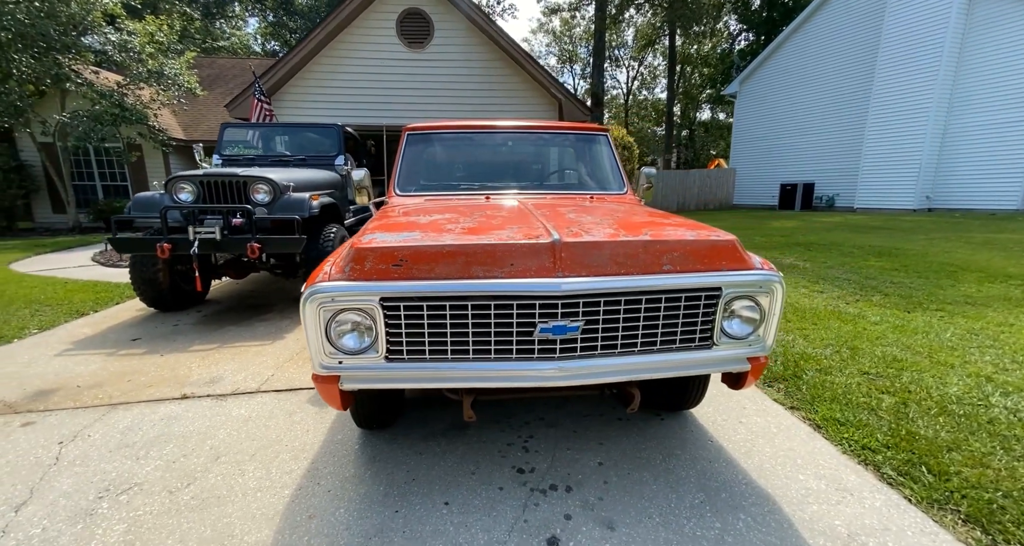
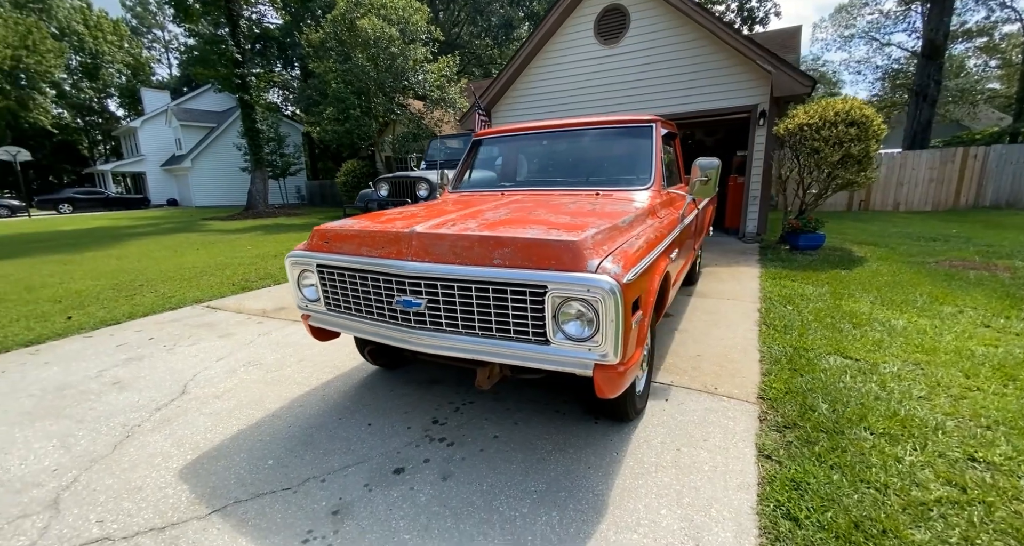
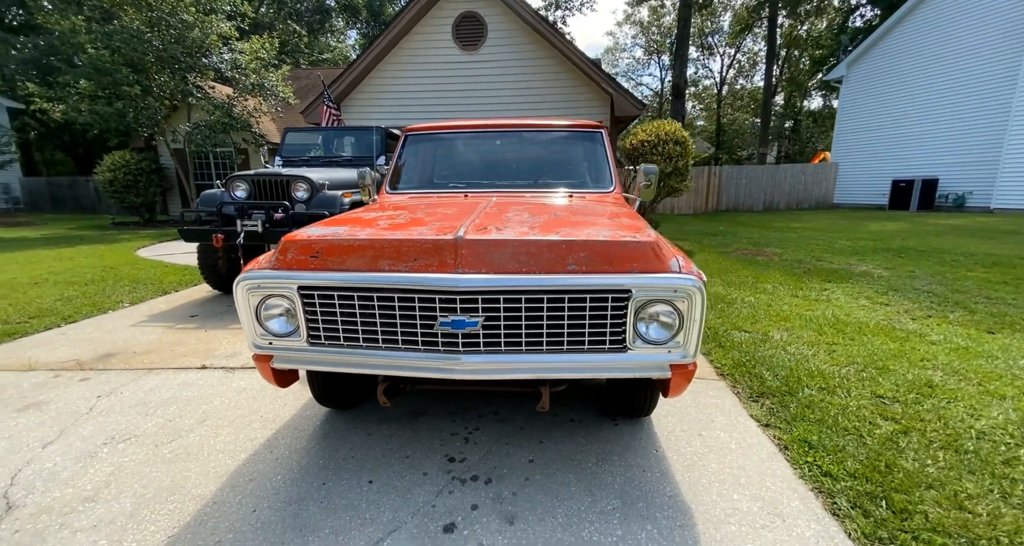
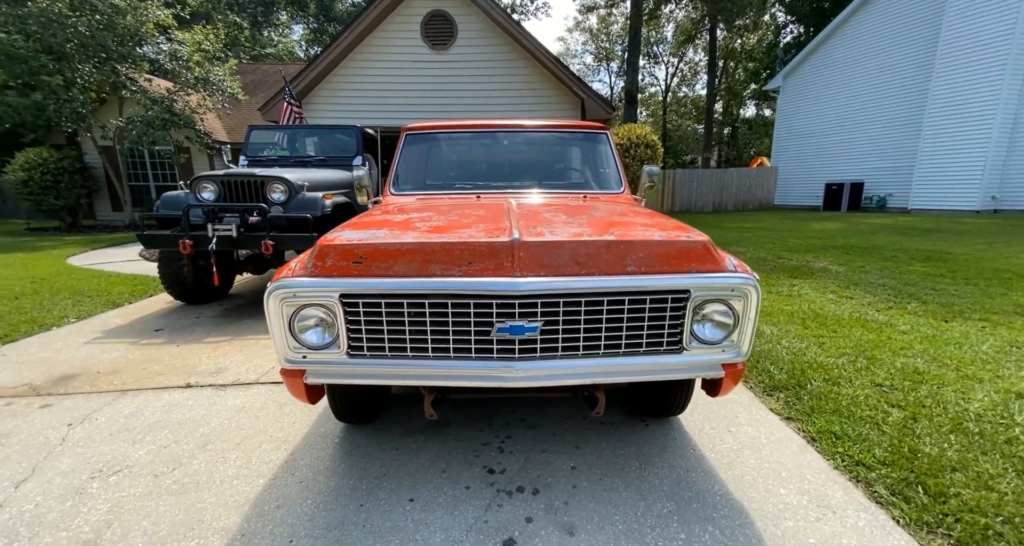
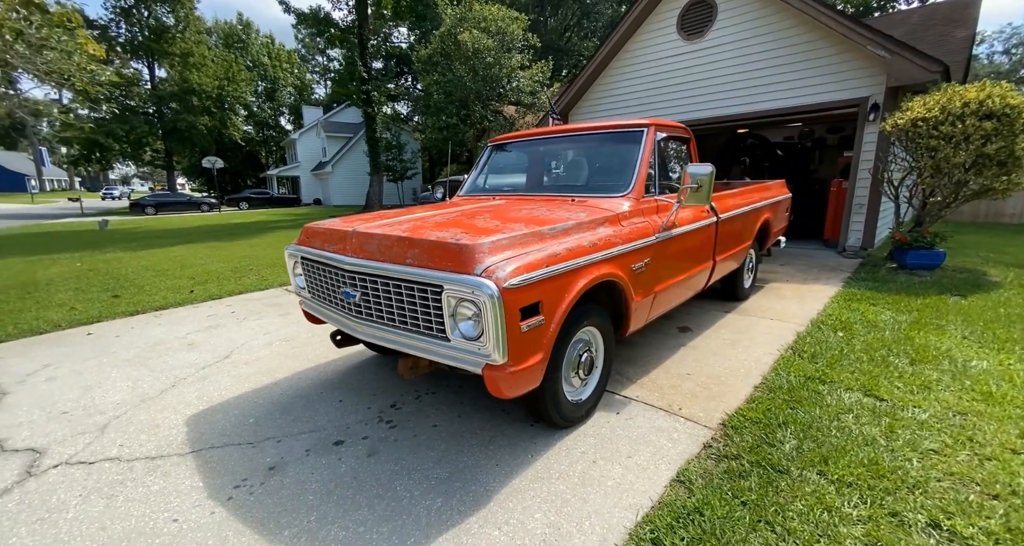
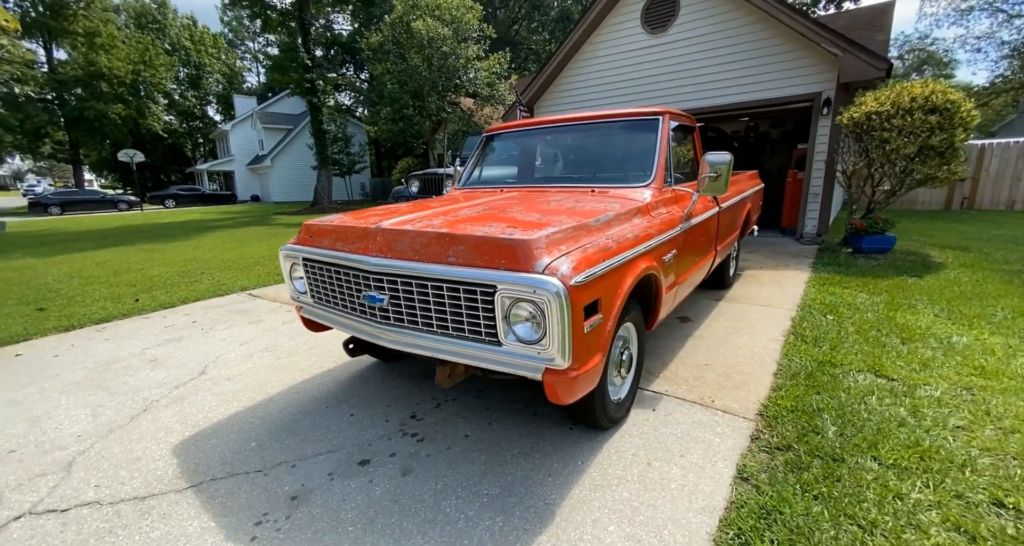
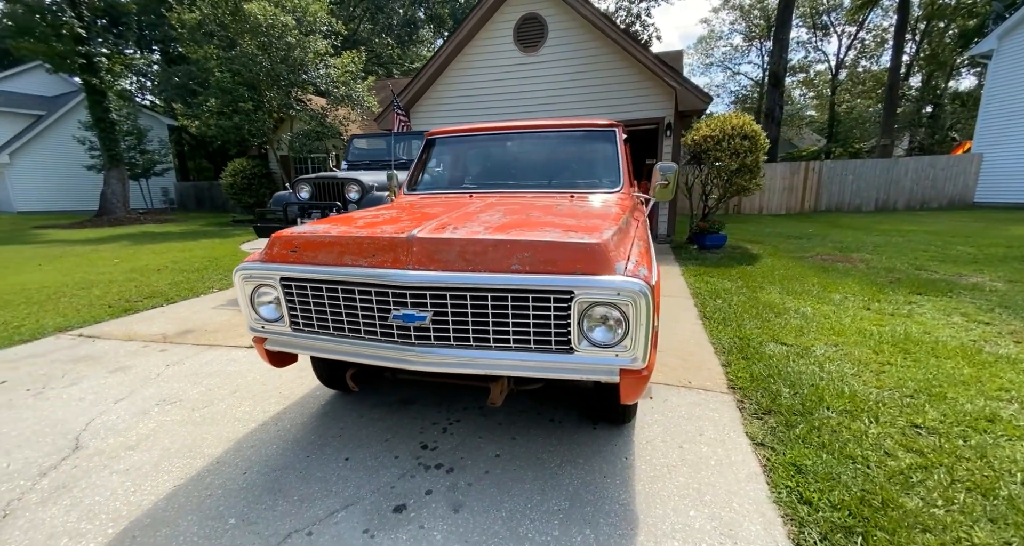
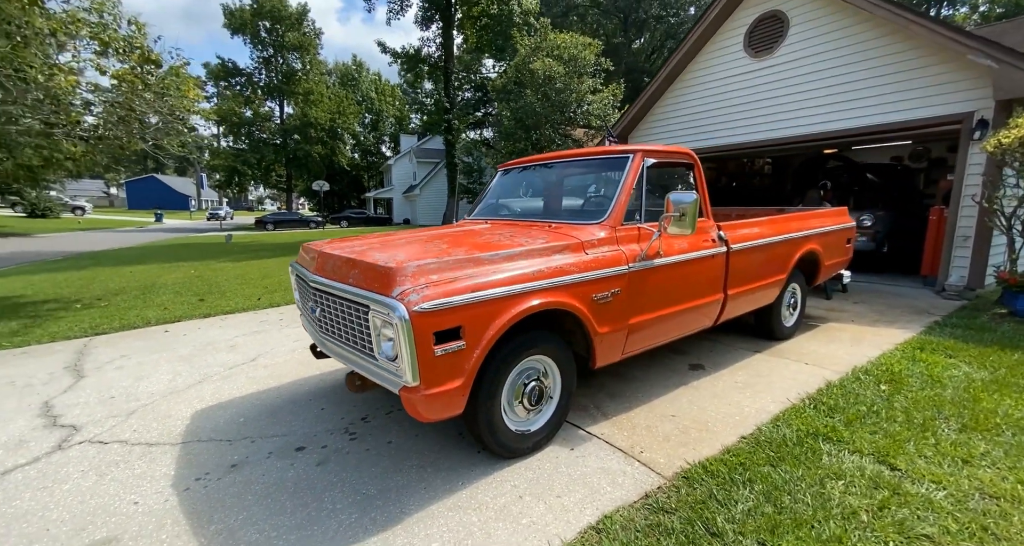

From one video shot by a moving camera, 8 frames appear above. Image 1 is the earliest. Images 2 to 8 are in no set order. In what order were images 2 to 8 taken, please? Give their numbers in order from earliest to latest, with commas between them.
4, 3, 7, 2, 6, 5, 8
